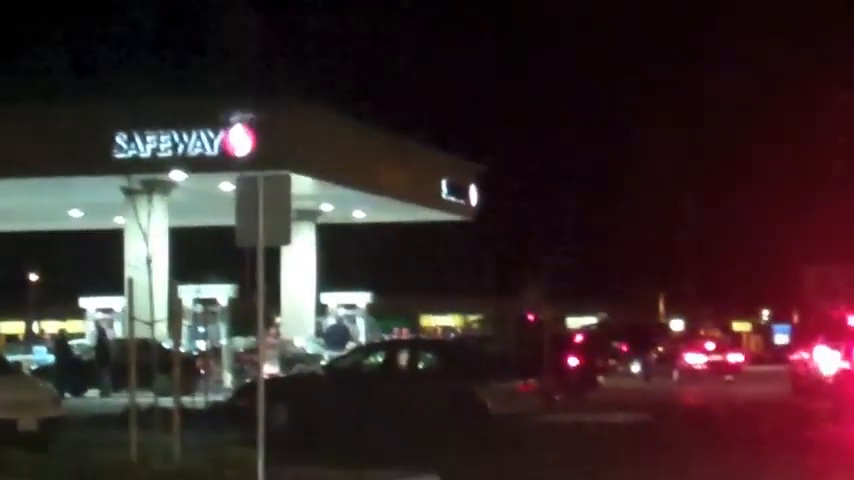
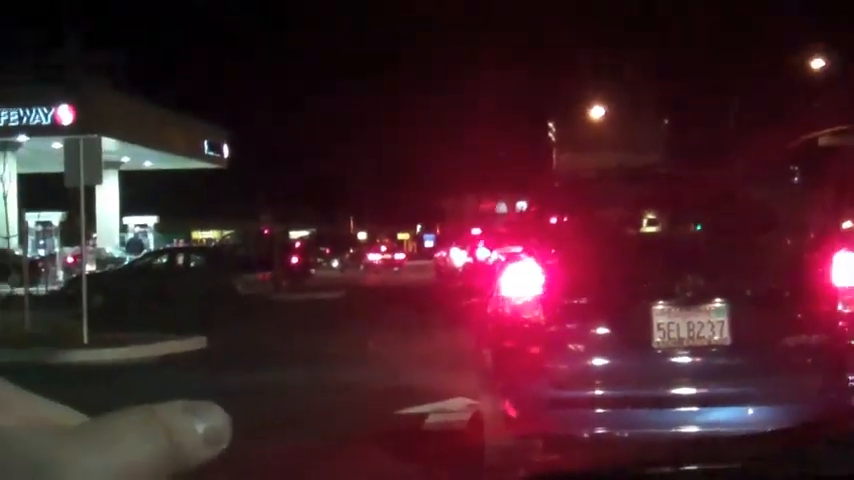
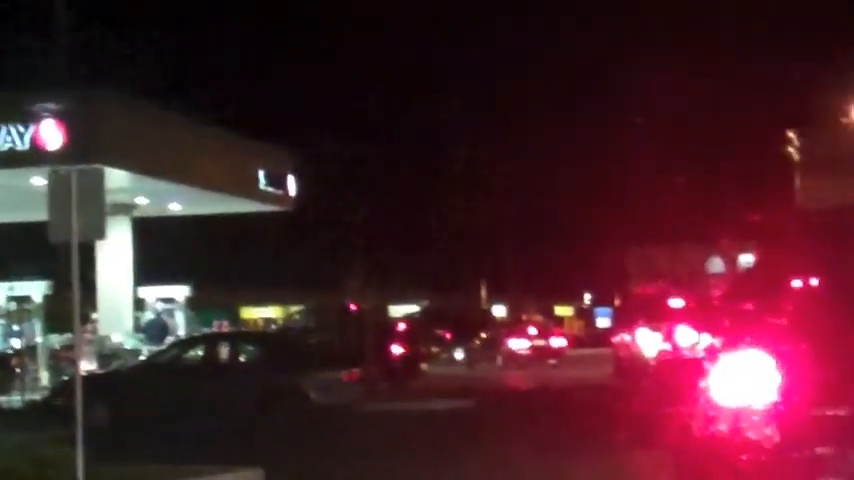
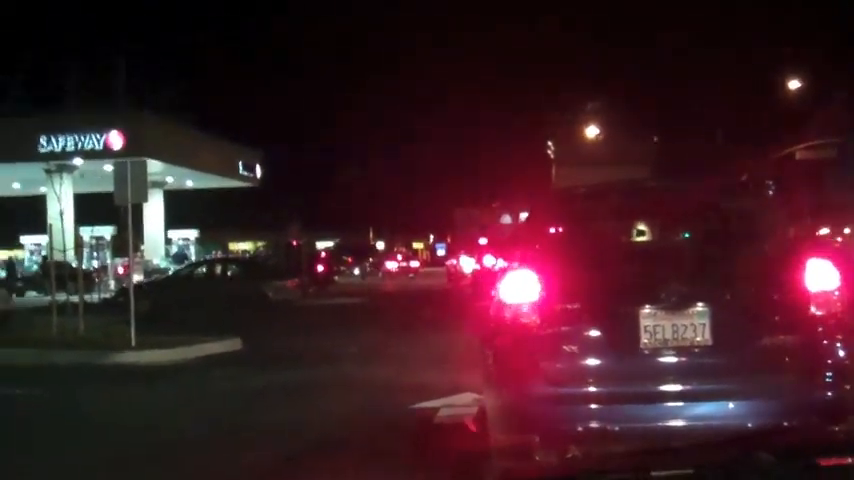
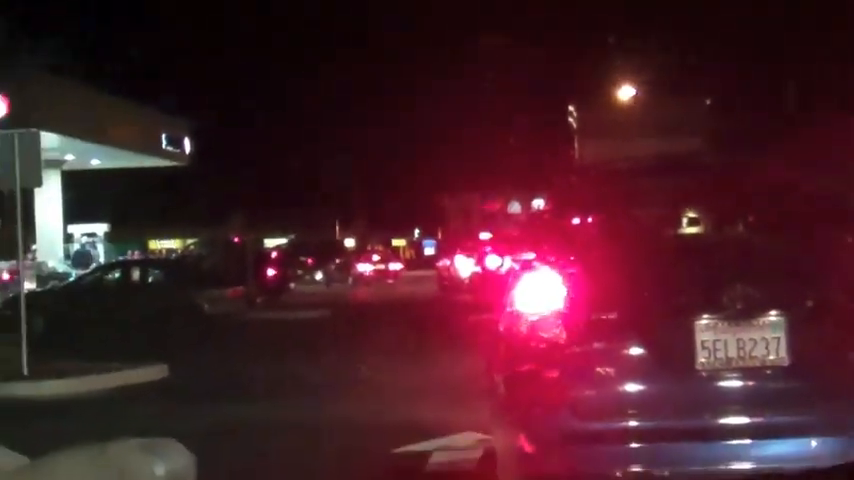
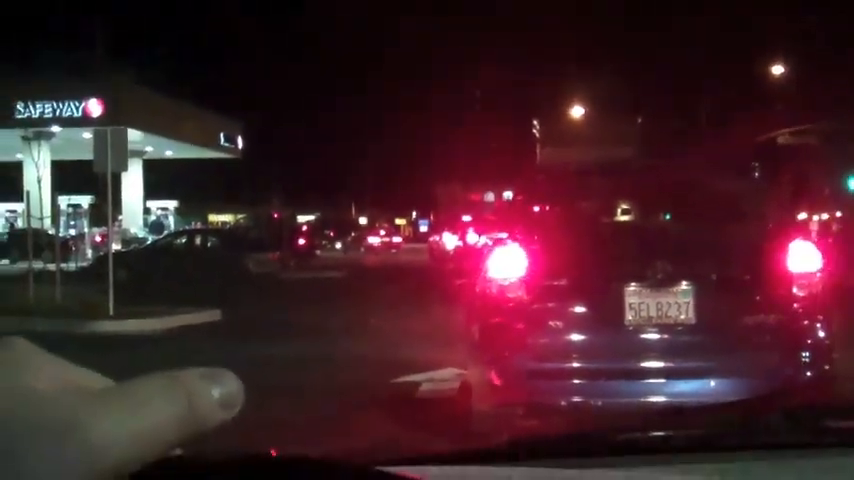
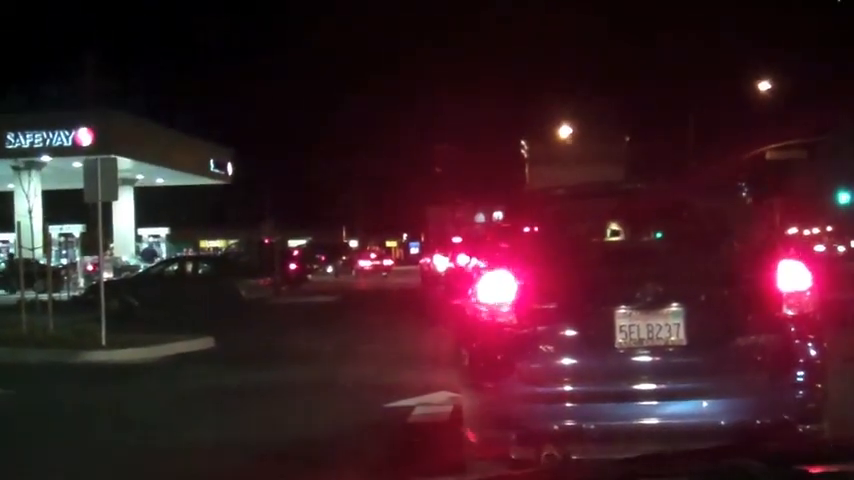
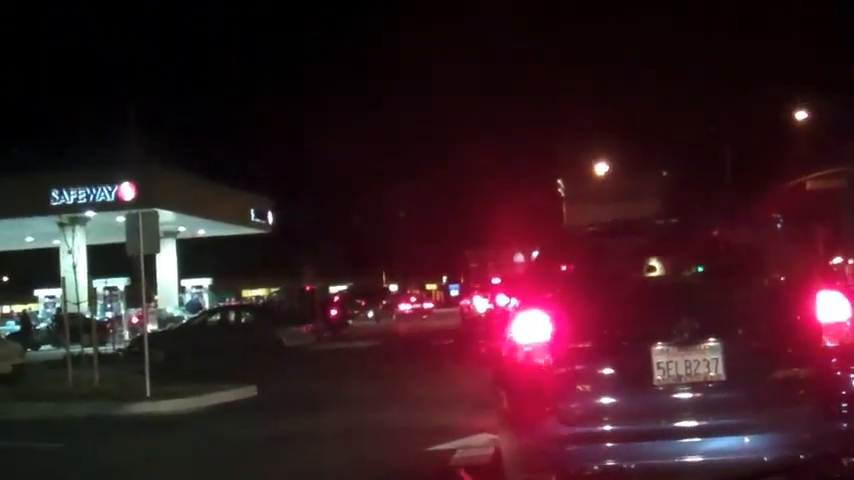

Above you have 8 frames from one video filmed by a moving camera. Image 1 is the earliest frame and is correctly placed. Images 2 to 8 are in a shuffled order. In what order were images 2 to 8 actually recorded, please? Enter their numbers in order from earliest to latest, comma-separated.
3, 5, 2, 6, 7, 4, 8
